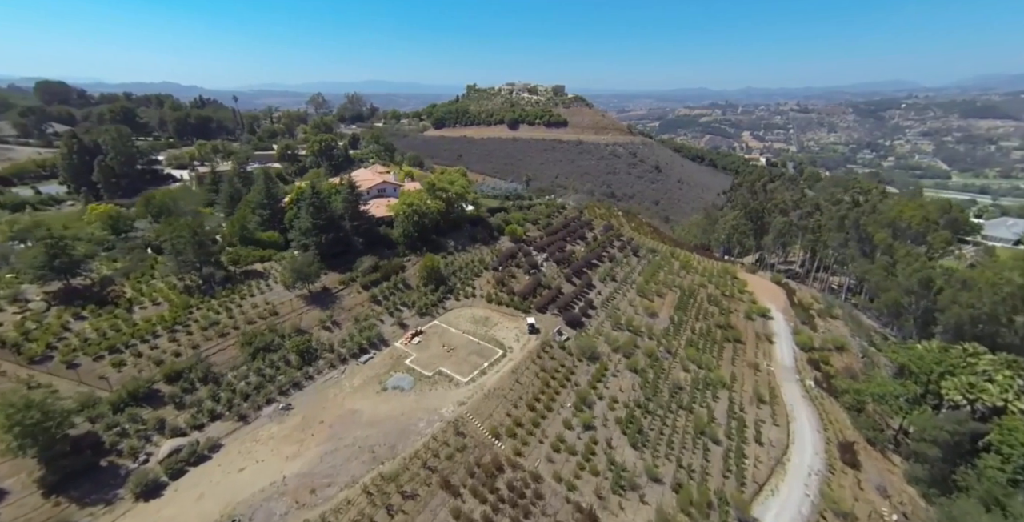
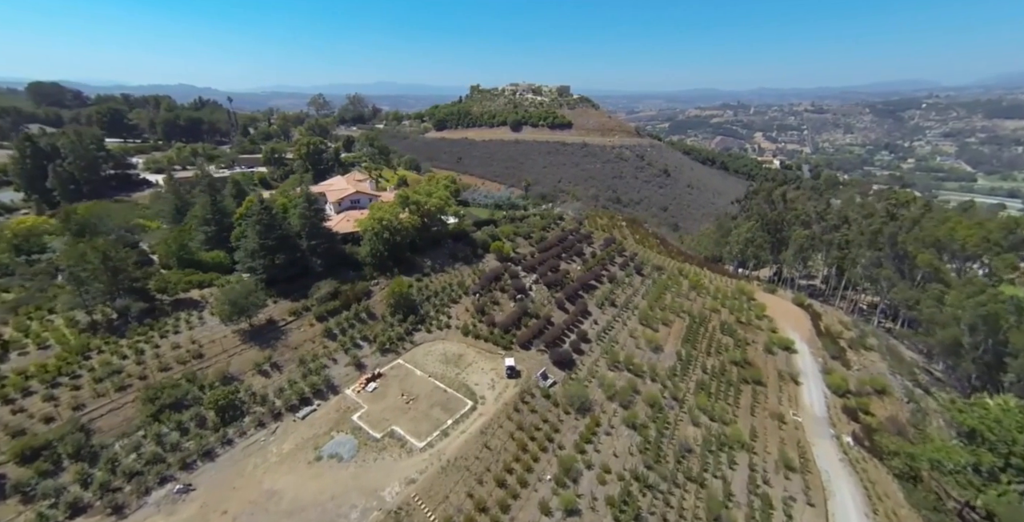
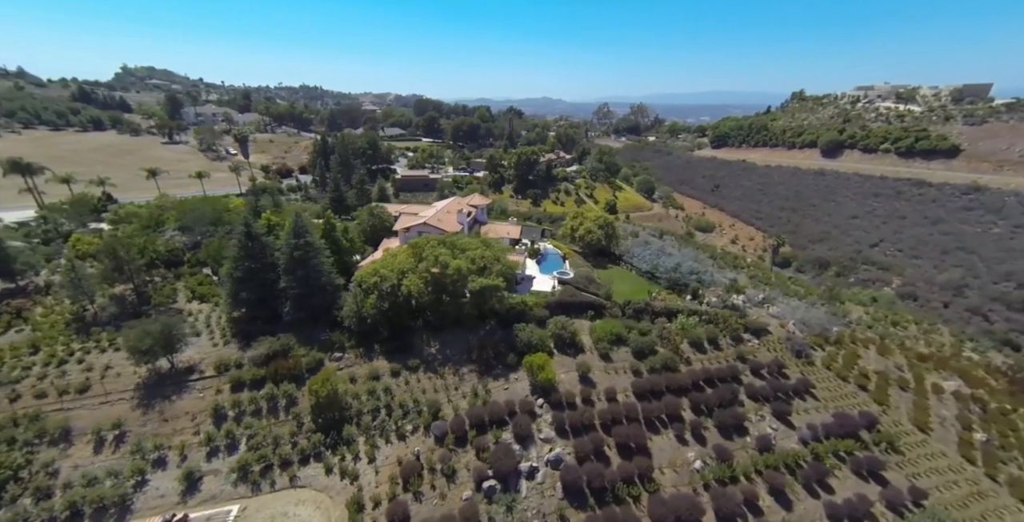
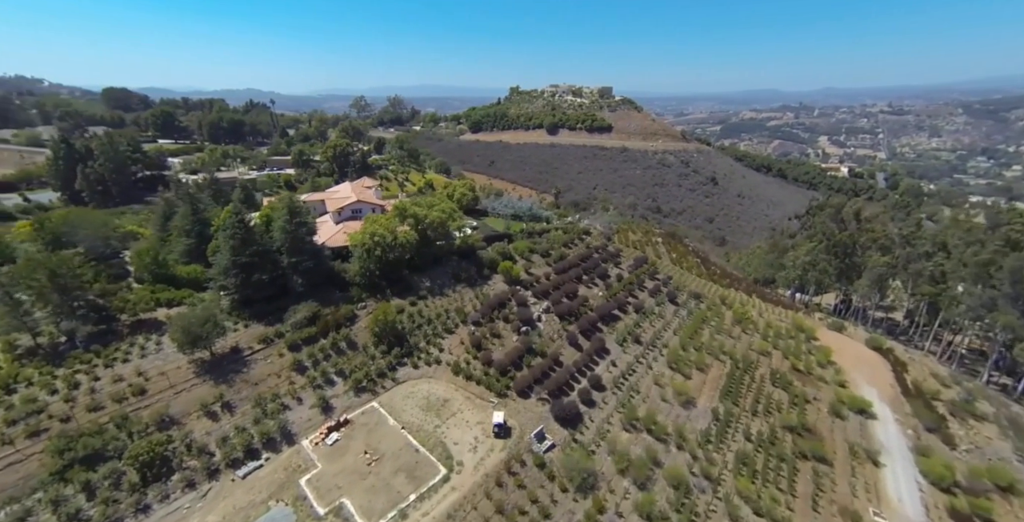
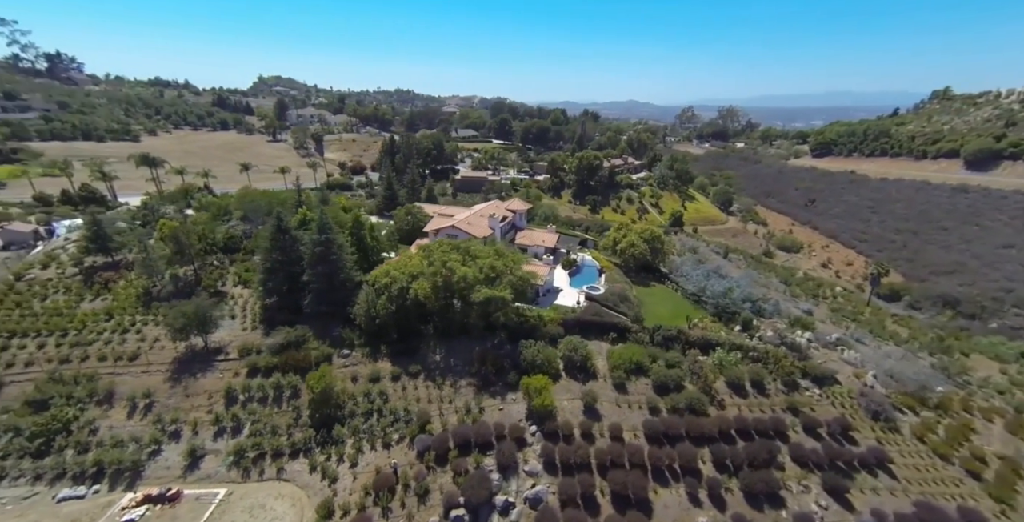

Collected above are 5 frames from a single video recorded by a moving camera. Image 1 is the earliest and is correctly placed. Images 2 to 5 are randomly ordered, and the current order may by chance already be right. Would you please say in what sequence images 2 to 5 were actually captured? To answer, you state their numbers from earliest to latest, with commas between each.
2, 4, 3, 5
